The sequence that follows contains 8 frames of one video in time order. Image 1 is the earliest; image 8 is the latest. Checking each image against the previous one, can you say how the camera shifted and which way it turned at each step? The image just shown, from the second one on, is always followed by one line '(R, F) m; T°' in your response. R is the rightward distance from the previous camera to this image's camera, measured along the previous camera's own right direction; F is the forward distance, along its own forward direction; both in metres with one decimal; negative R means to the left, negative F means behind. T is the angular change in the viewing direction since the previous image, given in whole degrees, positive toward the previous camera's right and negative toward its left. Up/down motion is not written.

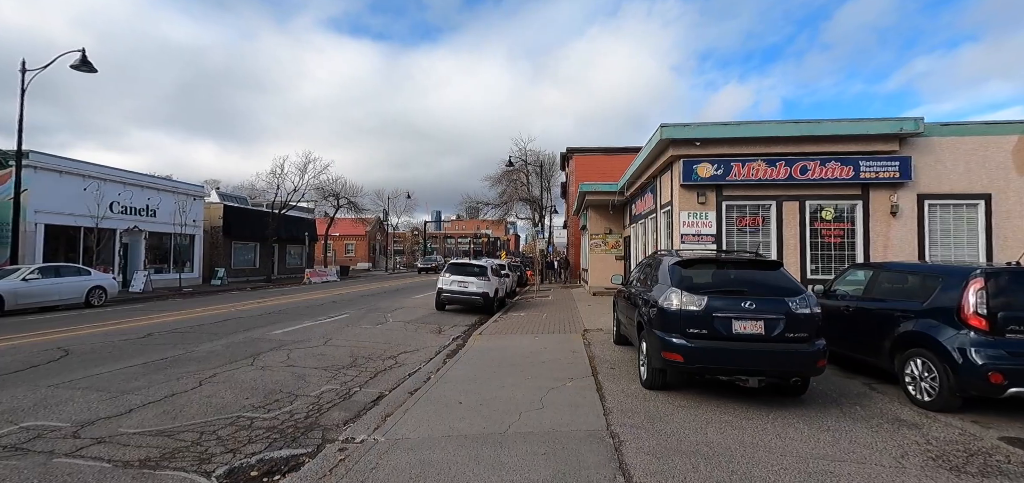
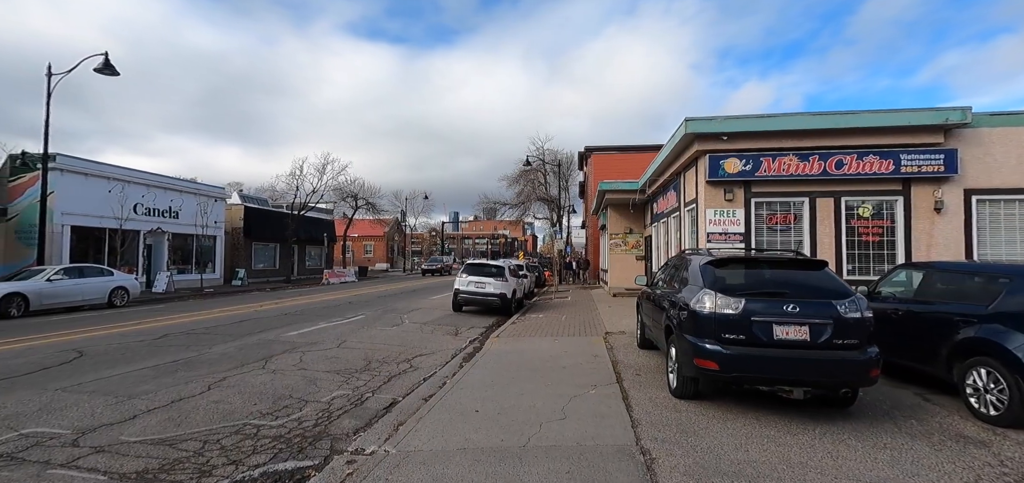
(0.0, +0.4) m; -2°
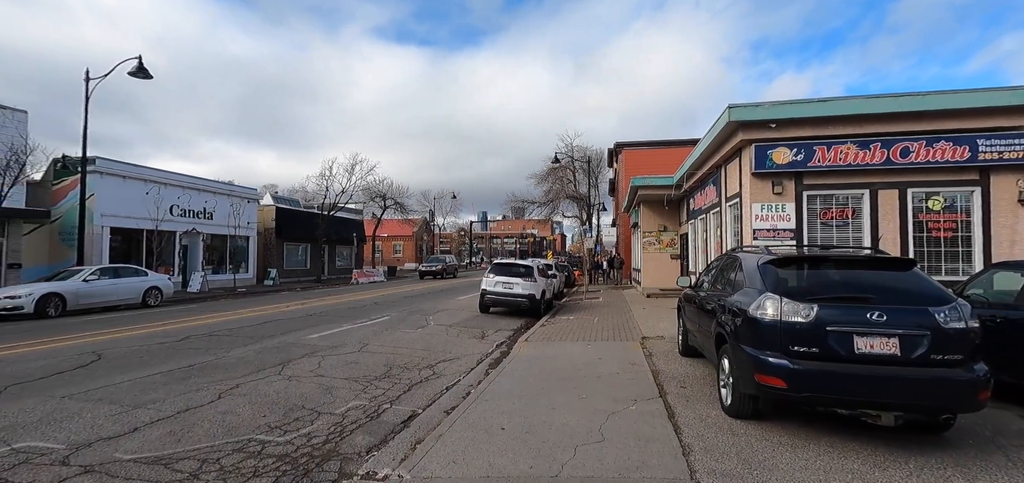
(0.0, +0.6) m; -4°
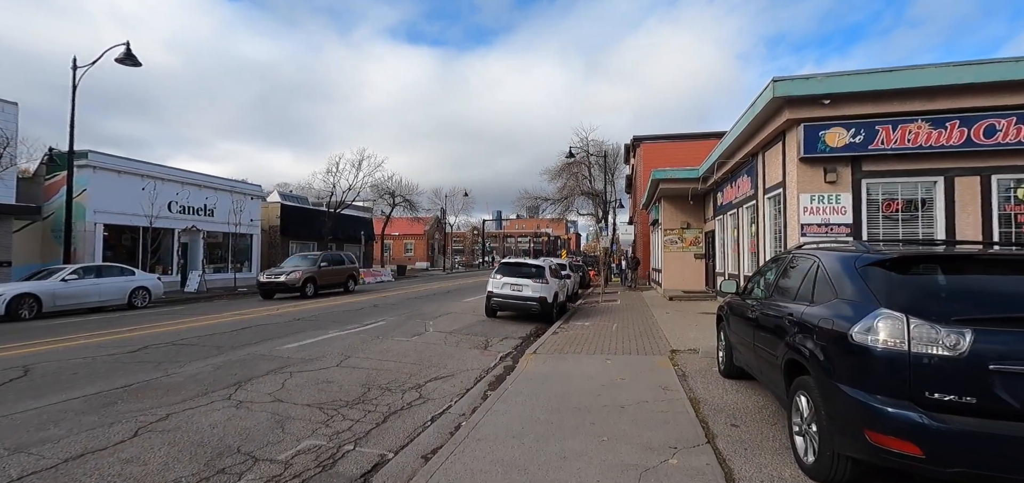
(+0.2, +1.4) m; -2°
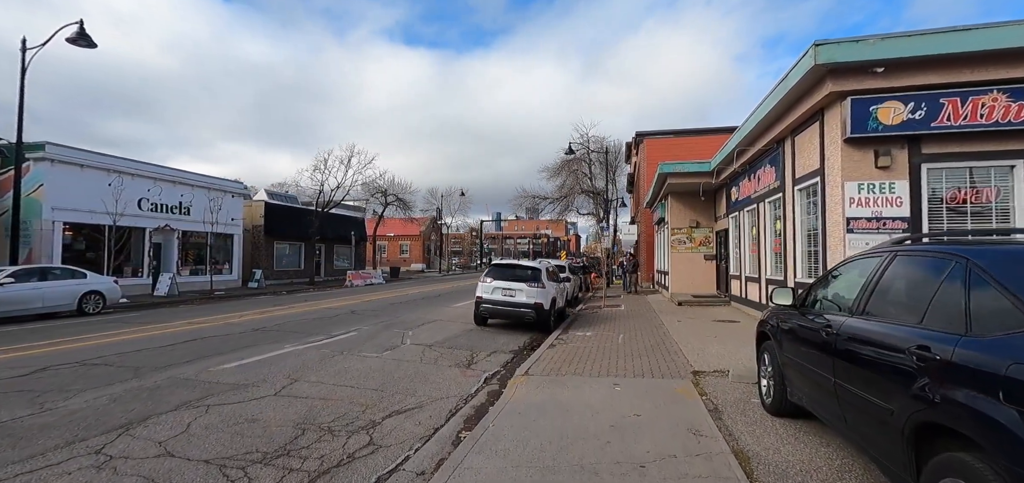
(+0.2, +1.6) m; 0°
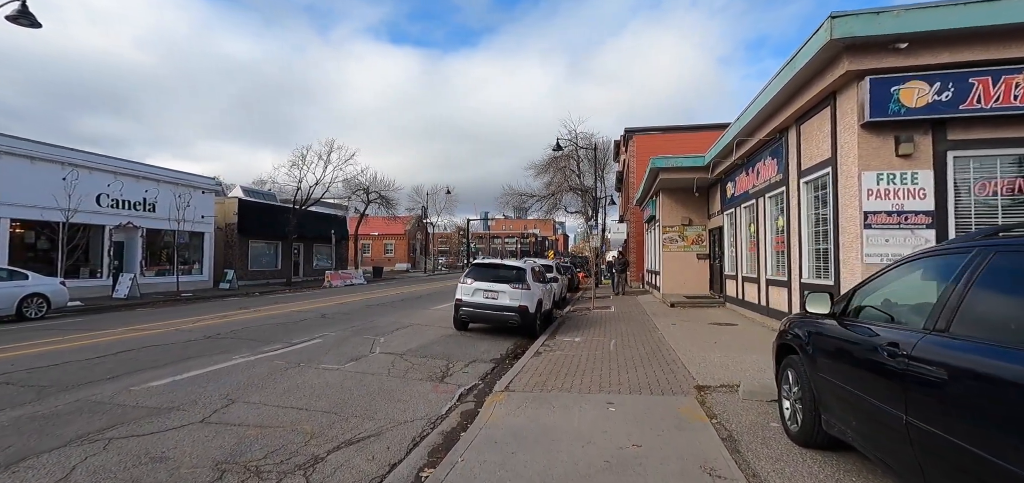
(+0.1, +0.9) m; +2°
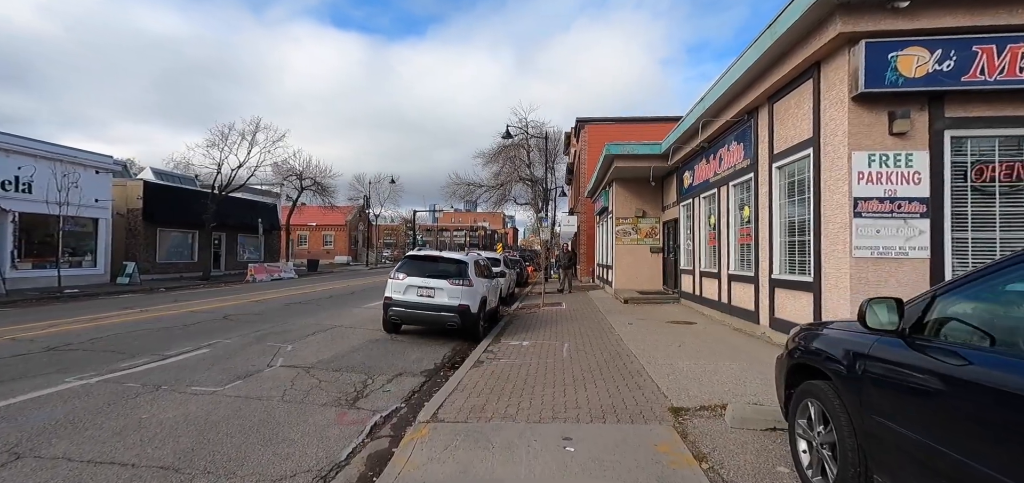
(+0.2, +1.4) m; +6°
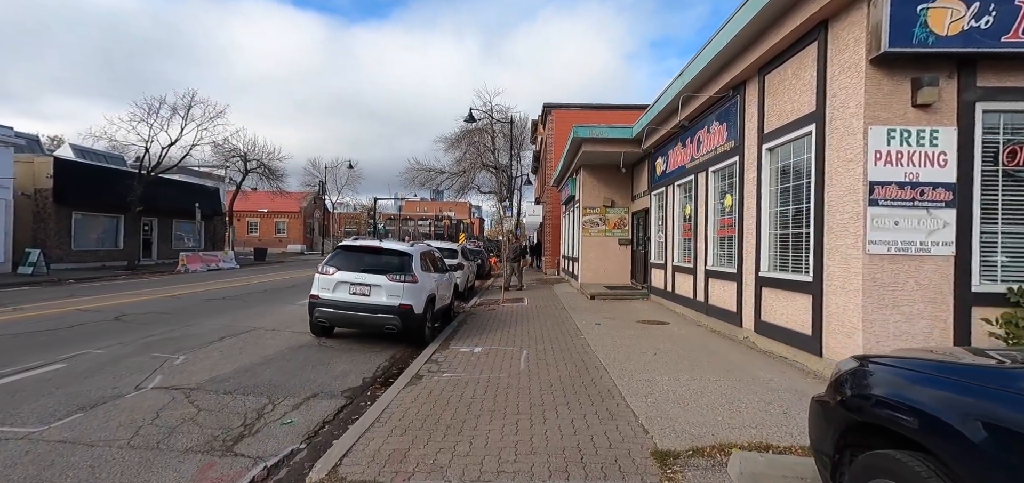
(+0.3, +1.3) m; +4°
